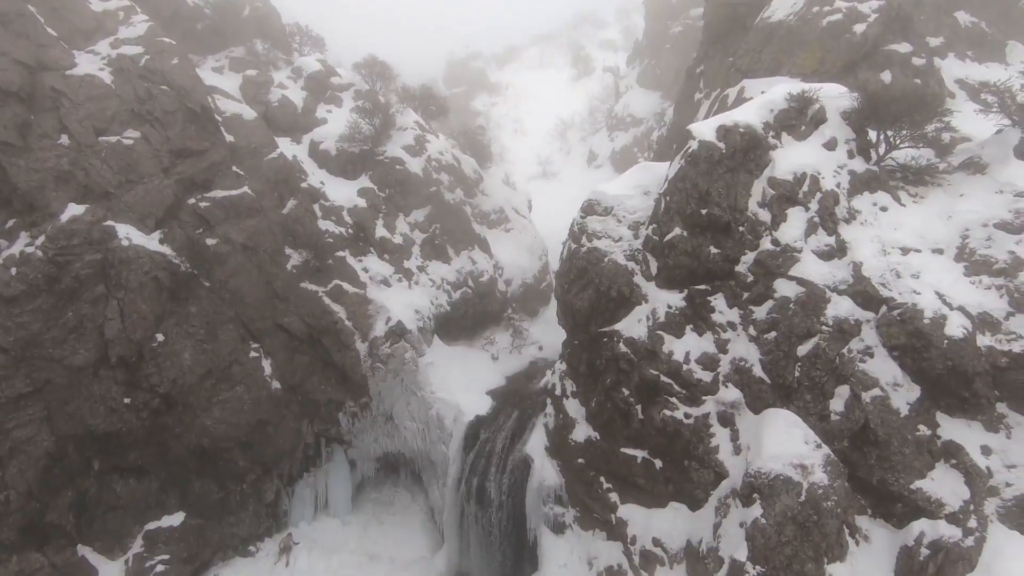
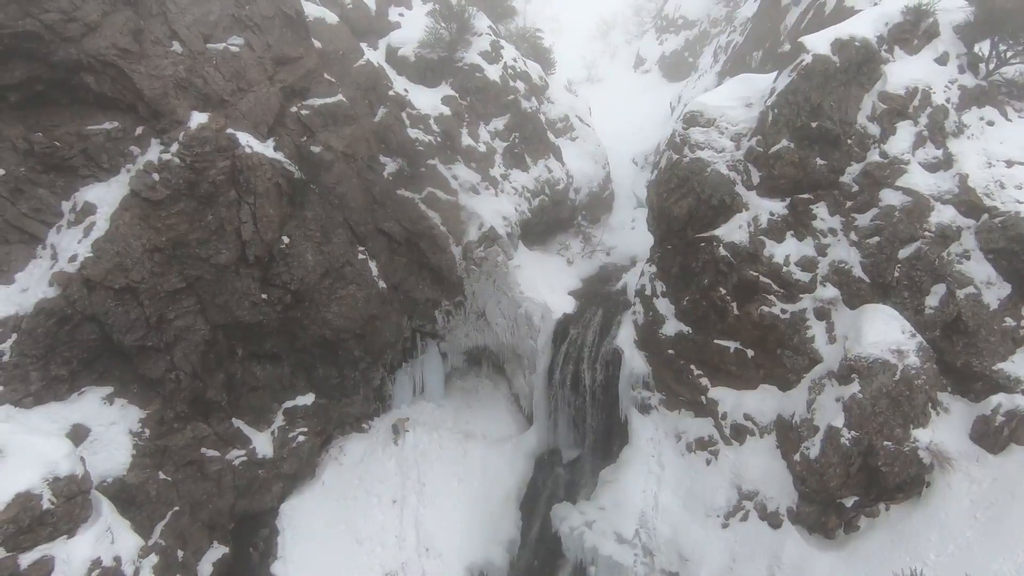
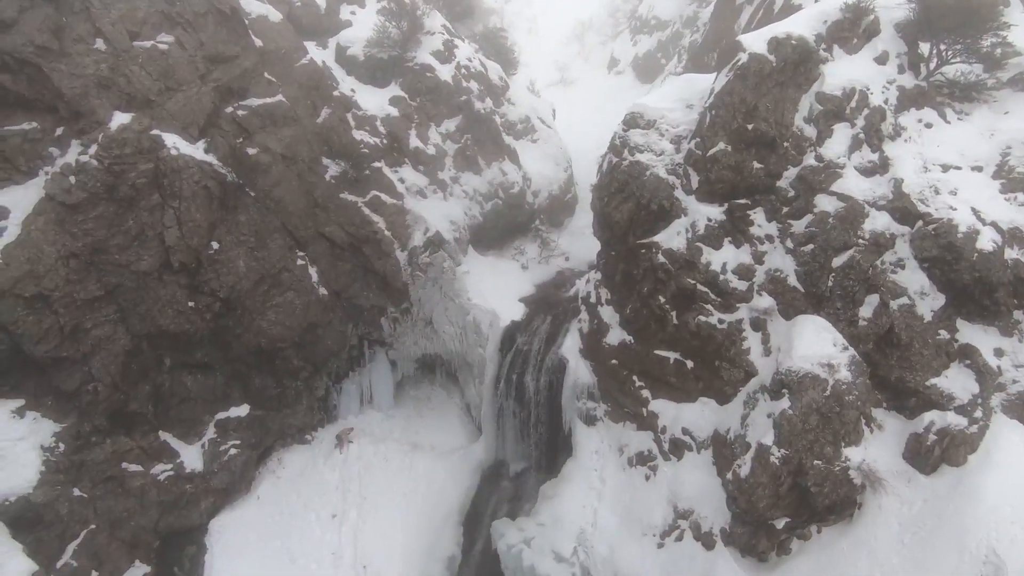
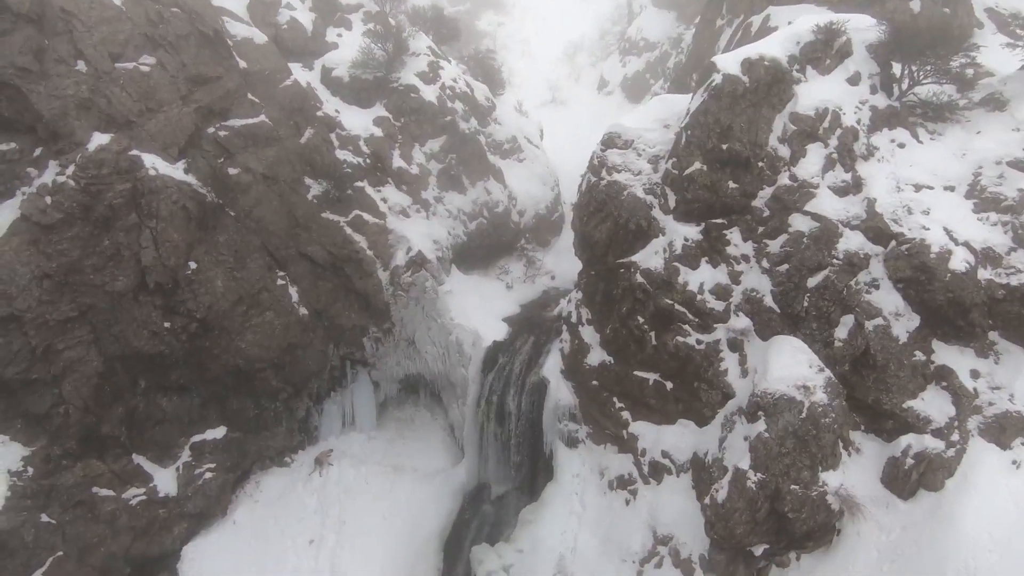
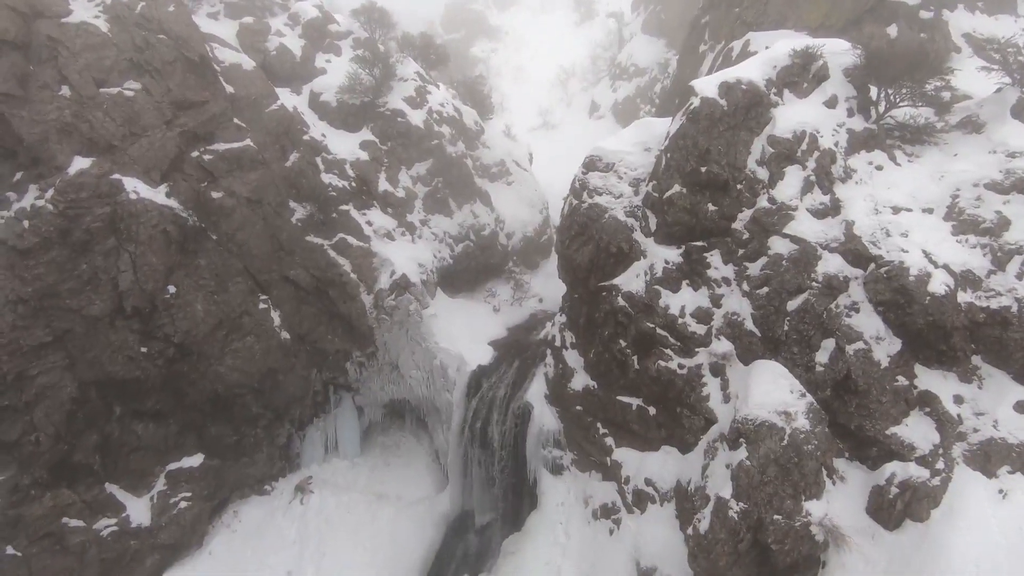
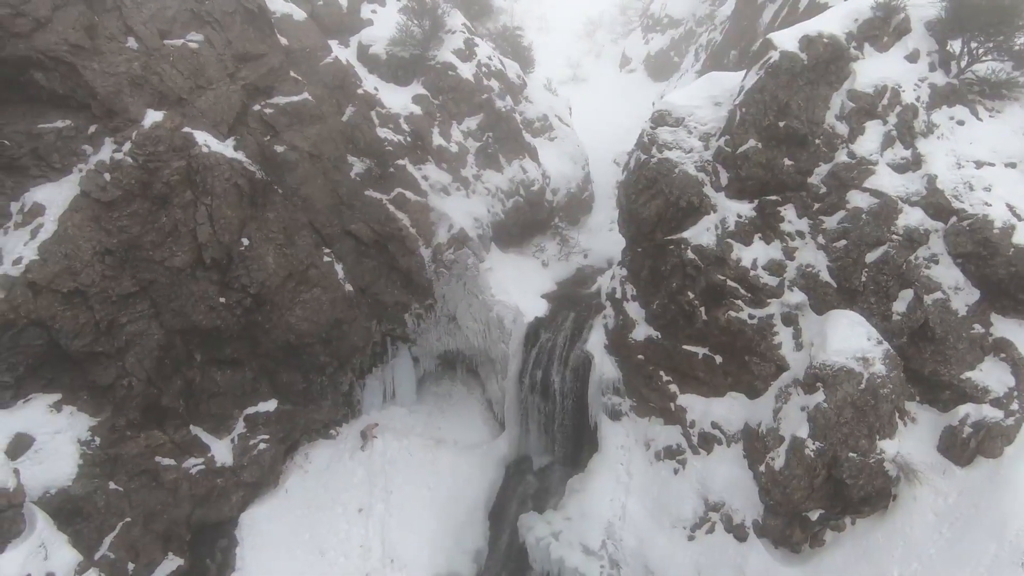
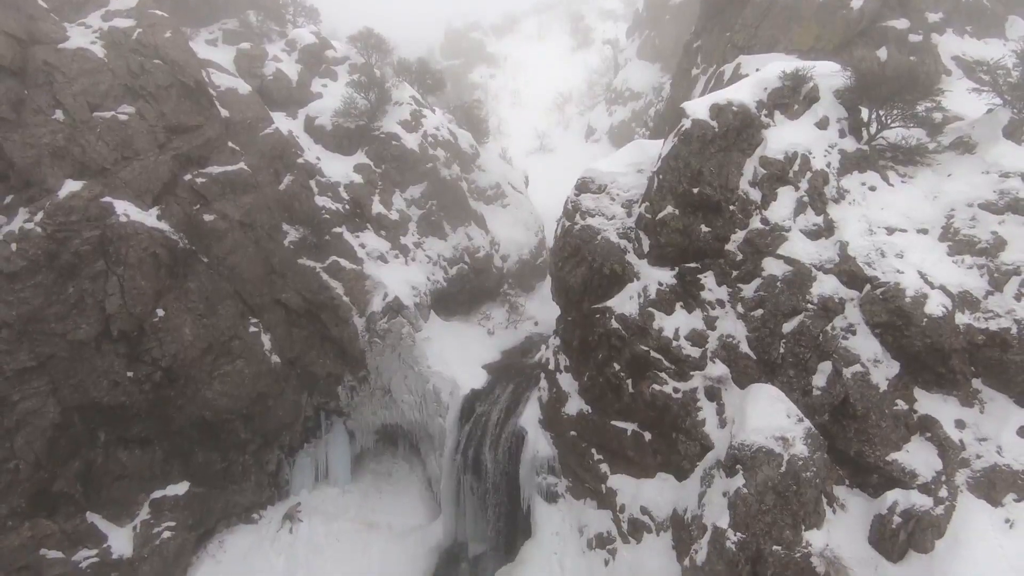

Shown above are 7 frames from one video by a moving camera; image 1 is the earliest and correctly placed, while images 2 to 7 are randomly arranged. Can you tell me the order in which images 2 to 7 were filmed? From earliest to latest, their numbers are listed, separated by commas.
7, 5, 4, 3, 6, 2
